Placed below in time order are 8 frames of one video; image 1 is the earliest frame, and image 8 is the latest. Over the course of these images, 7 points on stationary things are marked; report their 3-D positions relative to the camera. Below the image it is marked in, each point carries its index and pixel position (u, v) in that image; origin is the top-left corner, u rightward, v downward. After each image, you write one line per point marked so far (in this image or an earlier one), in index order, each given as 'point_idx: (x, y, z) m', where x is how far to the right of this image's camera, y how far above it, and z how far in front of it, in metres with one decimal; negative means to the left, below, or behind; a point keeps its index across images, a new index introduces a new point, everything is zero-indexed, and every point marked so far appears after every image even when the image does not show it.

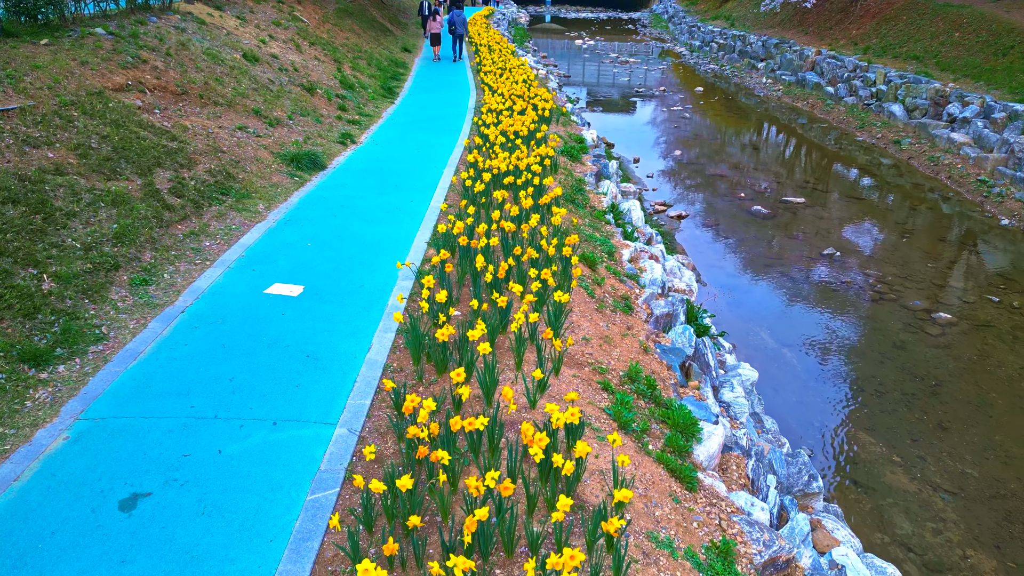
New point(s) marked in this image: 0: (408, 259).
0: (-1.3, +0.3, +5.8) m
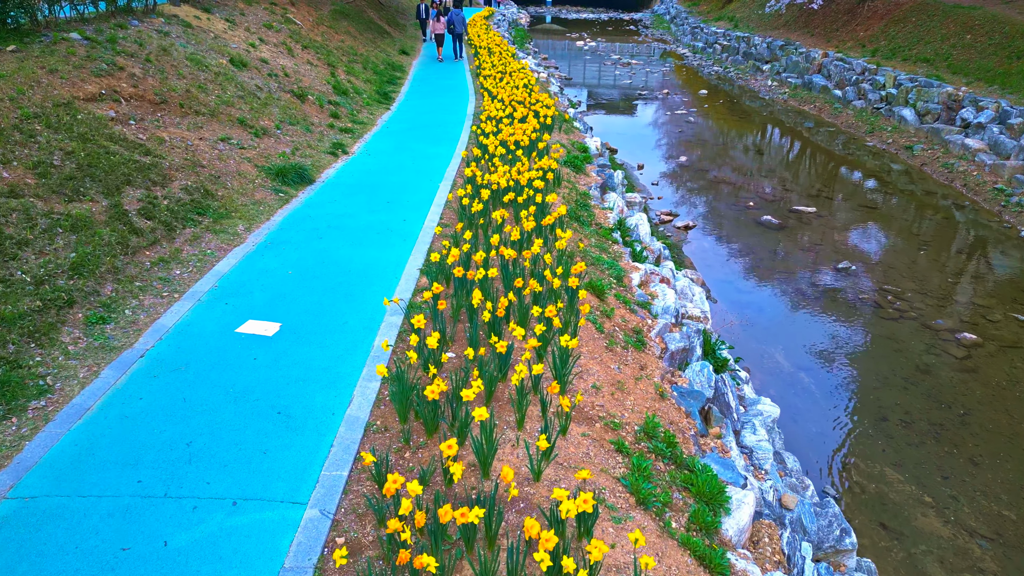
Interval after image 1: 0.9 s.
0: (-1.3, 0.0, +5.2) m
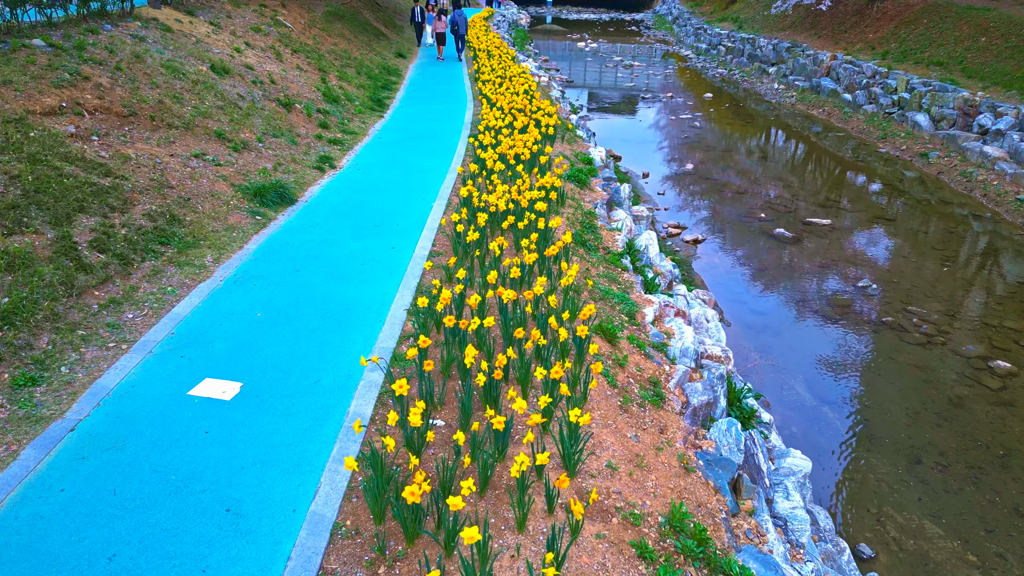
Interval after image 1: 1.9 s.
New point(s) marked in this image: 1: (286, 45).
0: (-1.3, -0.5, +4.6) m
1: (-6.6, +7.1, +13.5) m
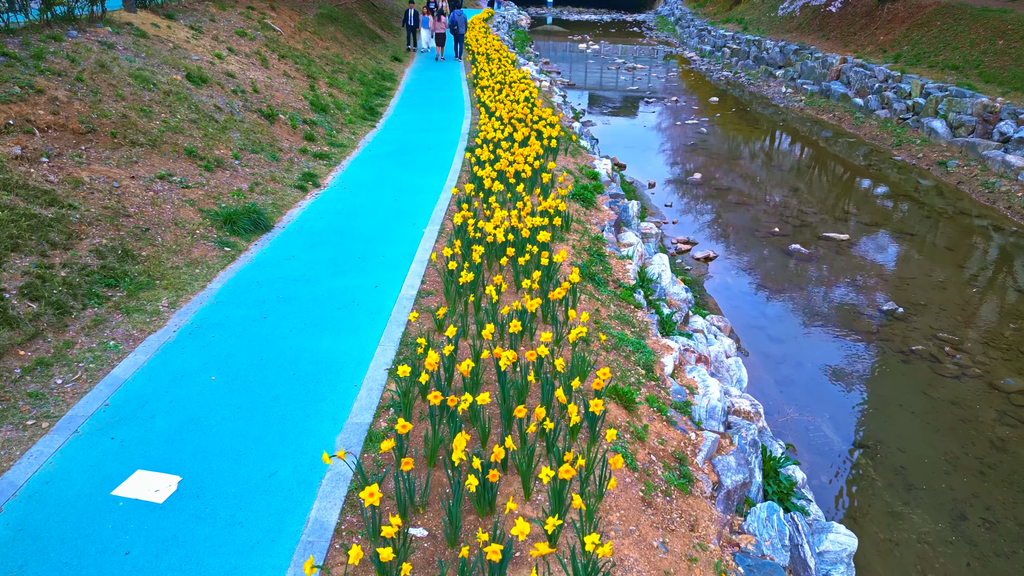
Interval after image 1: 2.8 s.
0: (-1.3, -1.0, +3.8) m
1: (-6.6, +6.6, +12.8) m
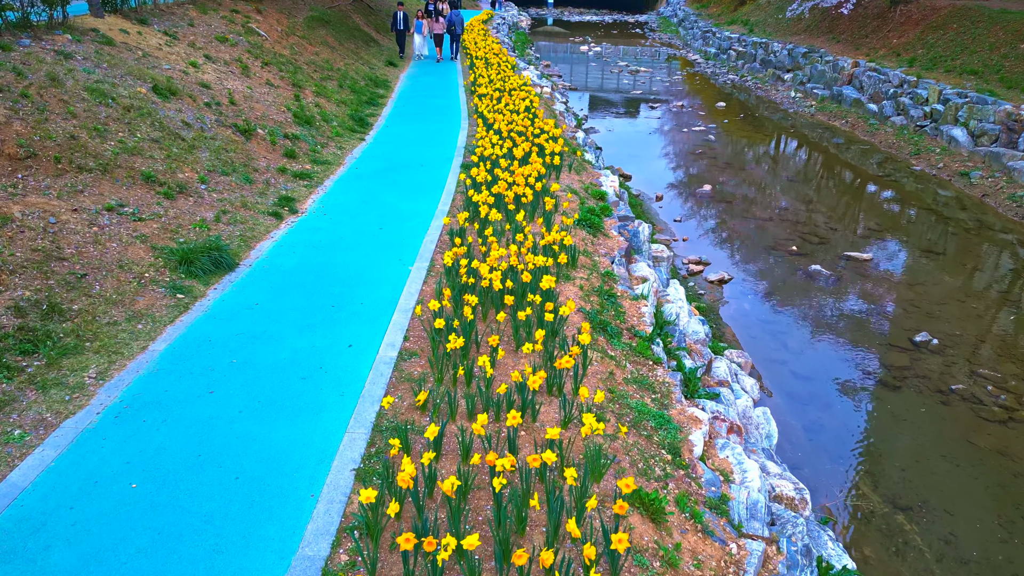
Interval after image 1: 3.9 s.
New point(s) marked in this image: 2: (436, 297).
0: (-1.3, -1.6, +3.0) m
1: (-6.6, +6.0, +12.0) m
2: (-0.8, -0.1, +5.1) m
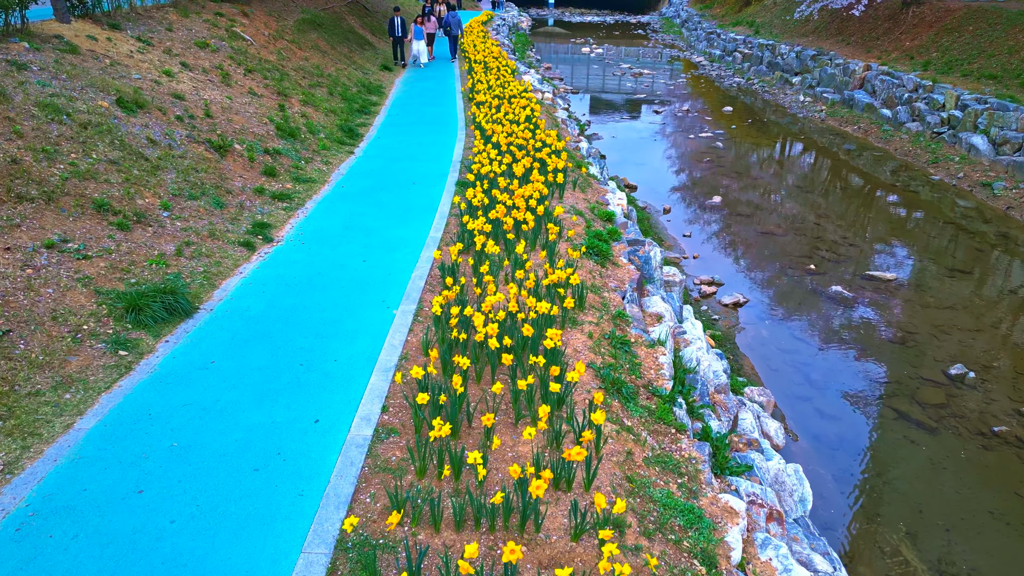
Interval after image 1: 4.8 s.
0: (-1.3, -2.1, +2.2) m
1: (-6.6, +5.4, +11.2) m
2: (-0.8, -0.6, +4.3) m
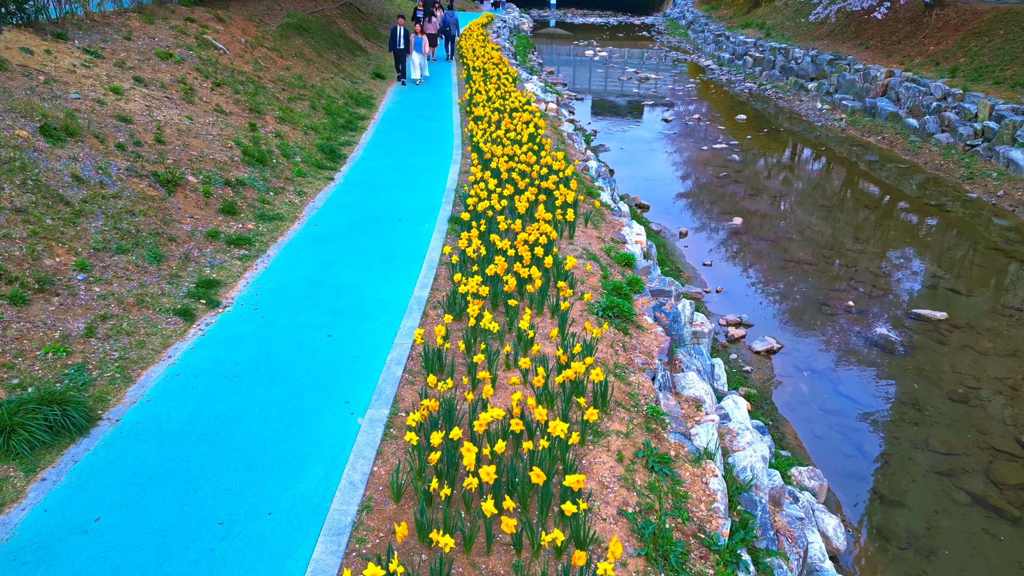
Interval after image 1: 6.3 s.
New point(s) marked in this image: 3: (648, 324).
0: (-1.3, -3.0, +1.0) m
1: (-6.5, +4.6, +10.0) m
2: (-0.8, -1.5, +3.1) m
3: (+1.7, -0.5, +6.0) m
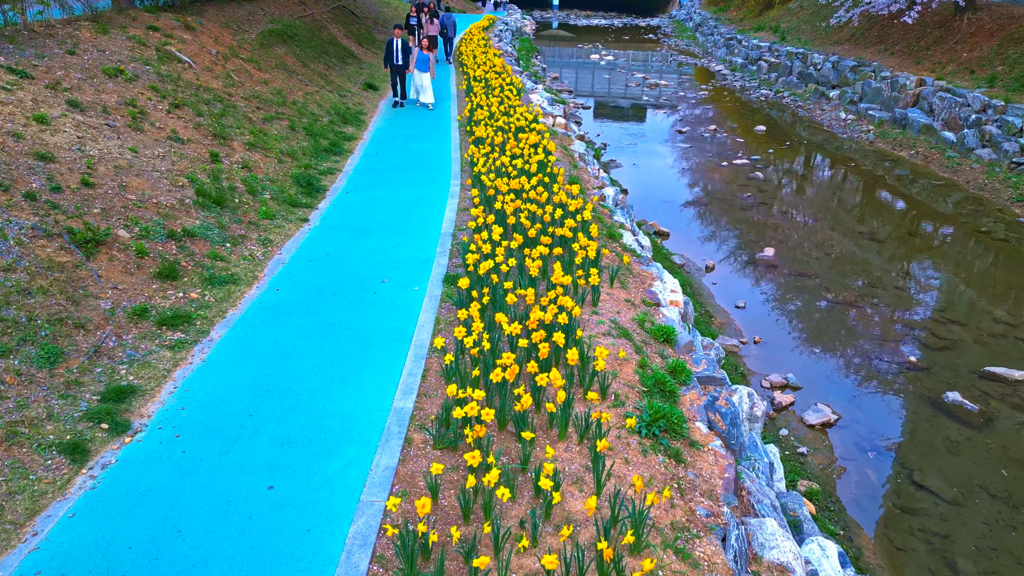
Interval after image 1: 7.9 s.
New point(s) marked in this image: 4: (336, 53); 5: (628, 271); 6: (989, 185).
0: (-1.2, -4.0, -0.4) m
1: (-6.4, +3.6, +8.6) m
2: (-0.7, -2.5, +1.7) m
3: (+1.9, -1.5, +4.5) m
4: (-6.0, +7.8, +15.4) m
5: (+1.8, +0.3, +7.1) m
6: (+15.8, +3.4, +15.4) m
